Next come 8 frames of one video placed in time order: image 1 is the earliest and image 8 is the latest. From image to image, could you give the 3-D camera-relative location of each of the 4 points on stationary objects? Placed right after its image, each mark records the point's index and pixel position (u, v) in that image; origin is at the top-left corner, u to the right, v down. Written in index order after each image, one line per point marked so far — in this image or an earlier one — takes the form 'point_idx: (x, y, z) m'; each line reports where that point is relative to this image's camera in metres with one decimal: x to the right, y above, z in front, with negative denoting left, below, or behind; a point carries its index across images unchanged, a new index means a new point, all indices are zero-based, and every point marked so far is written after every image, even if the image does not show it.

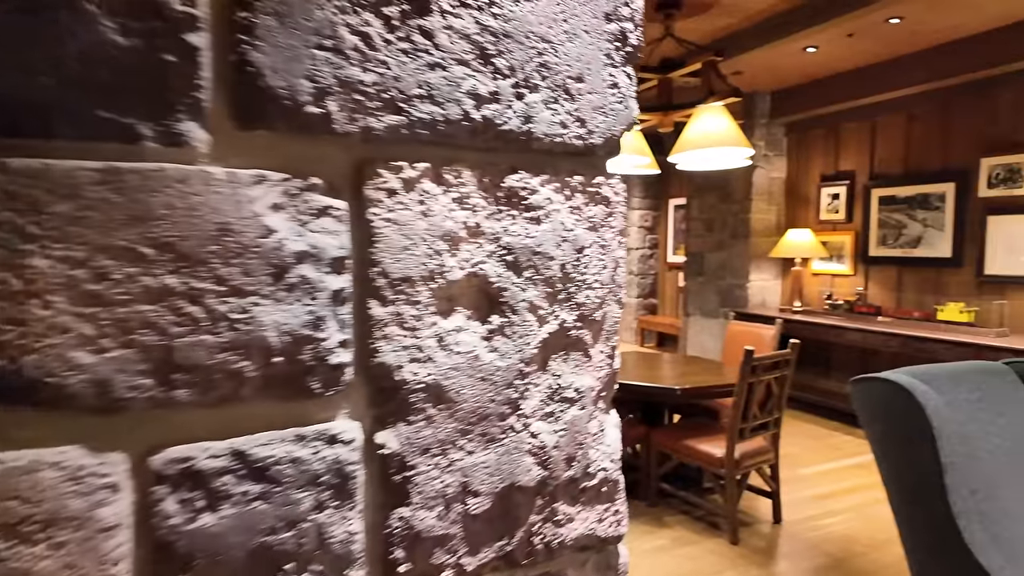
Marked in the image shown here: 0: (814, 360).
0: (+2.4, -0.6, +4.8) m
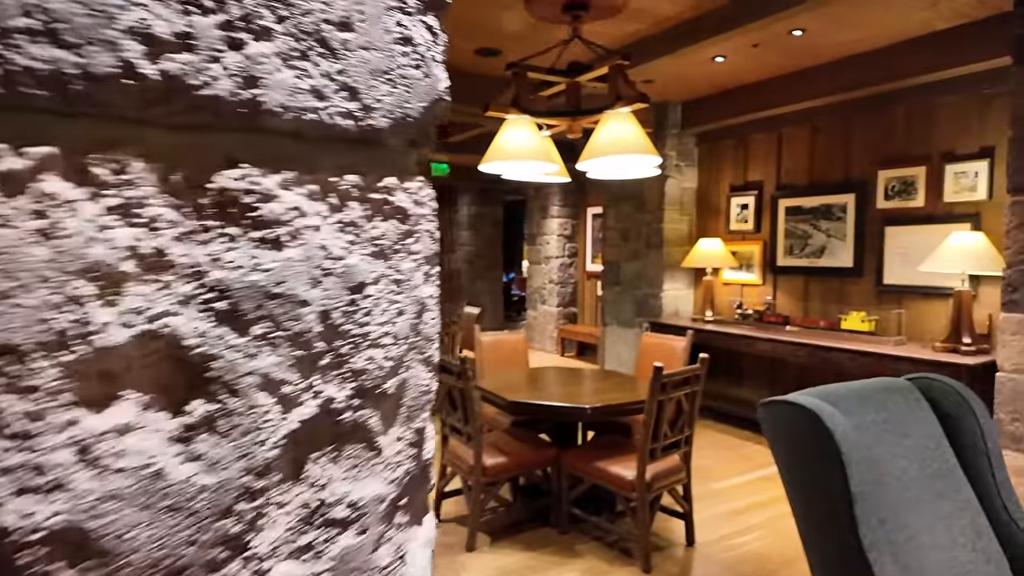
0: (+1.7, -0.6, +4.8) m
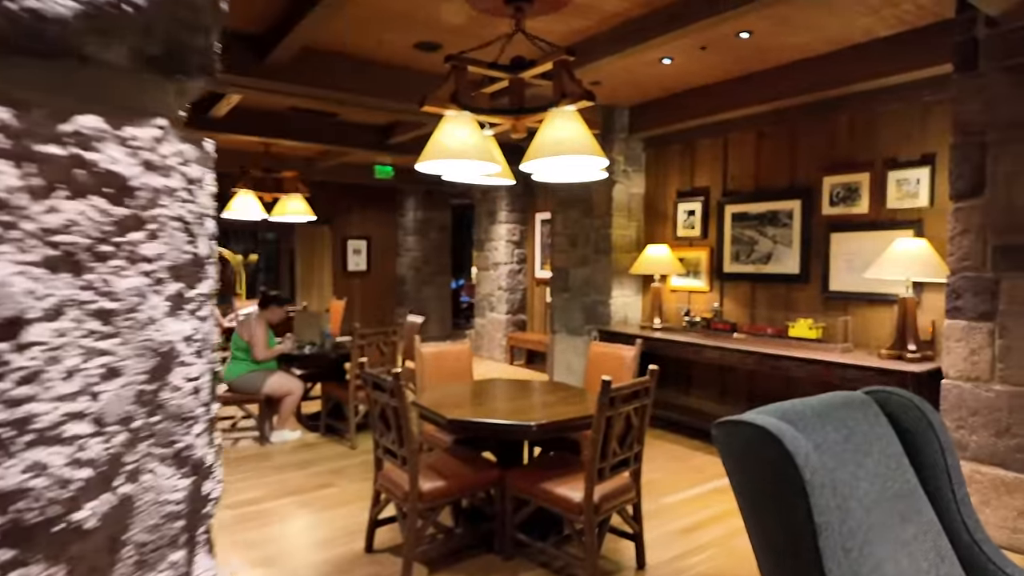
0: (+1.3, -0.7, +4.7) m
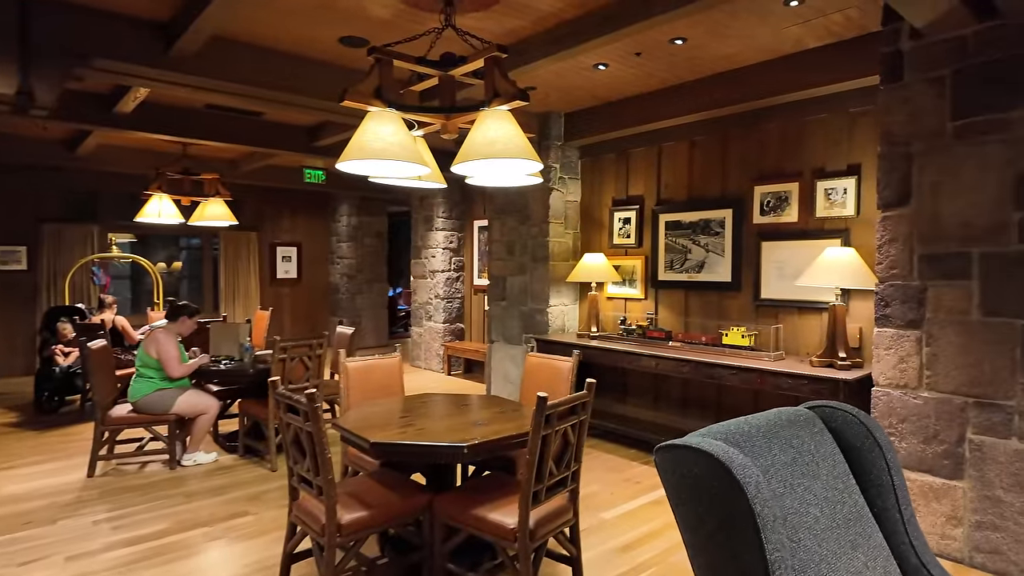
0: (+0.8, -0.8, +4.7) m
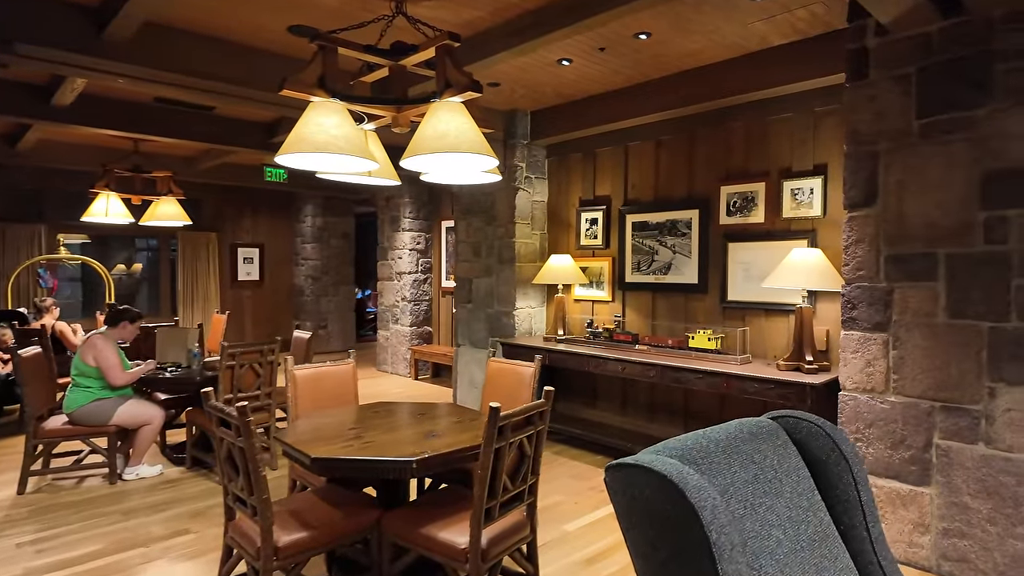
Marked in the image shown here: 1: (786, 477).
0: (+0.5, -0.8, +4.6) m
1: (+0.6, -0.4, +1.4) m
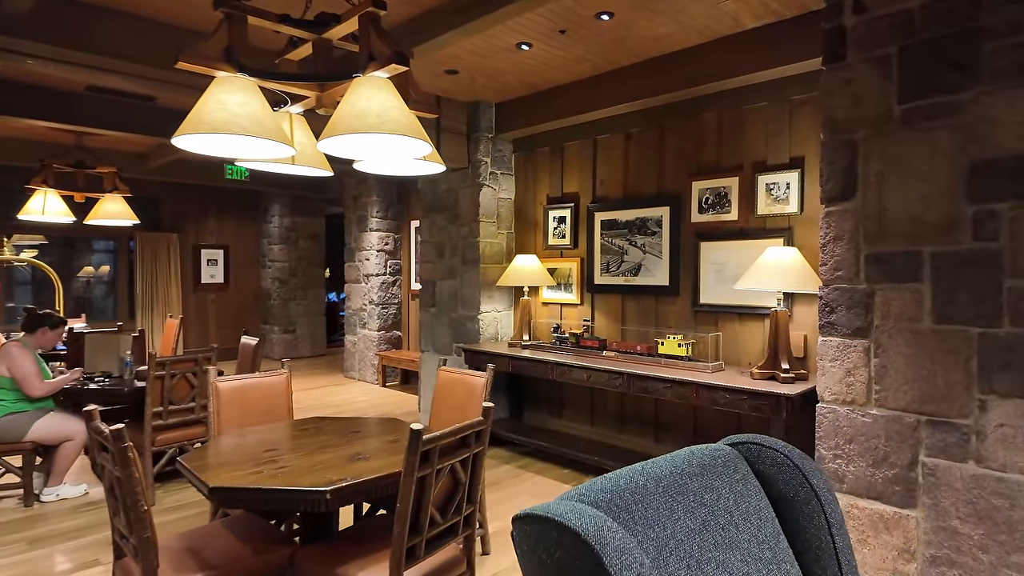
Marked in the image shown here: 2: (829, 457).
0: (+0.3, -0.8, +4.3) m
1: (+0.4, -0.4, +1.1) m
2: (+1.3, -0.7, +2.5) m
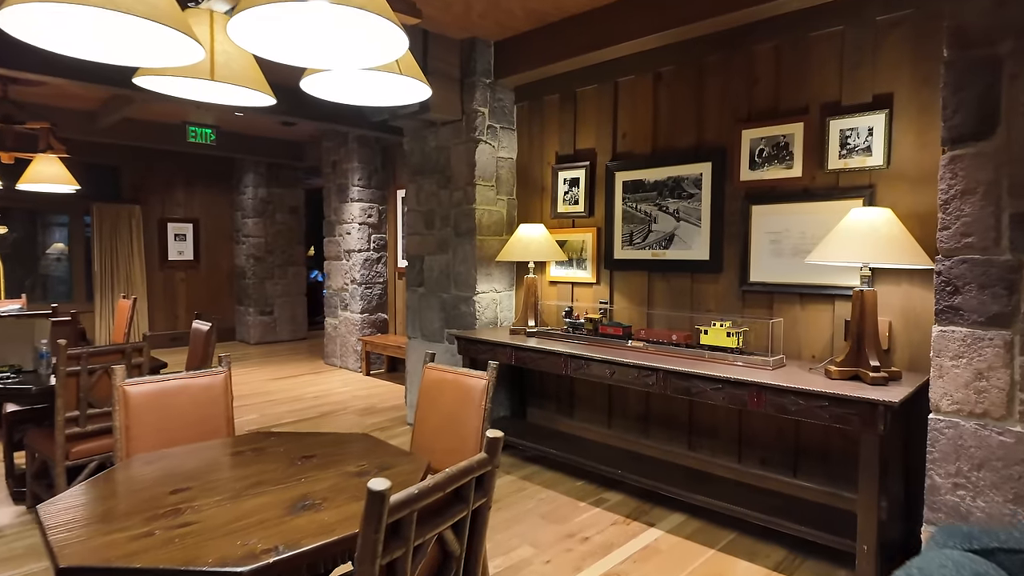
0: (+0.3, -0.6, +3.6) m
1: (+0.5, -0.4, +0.5) m
2: (+1.4, -0.6, +1.9) m
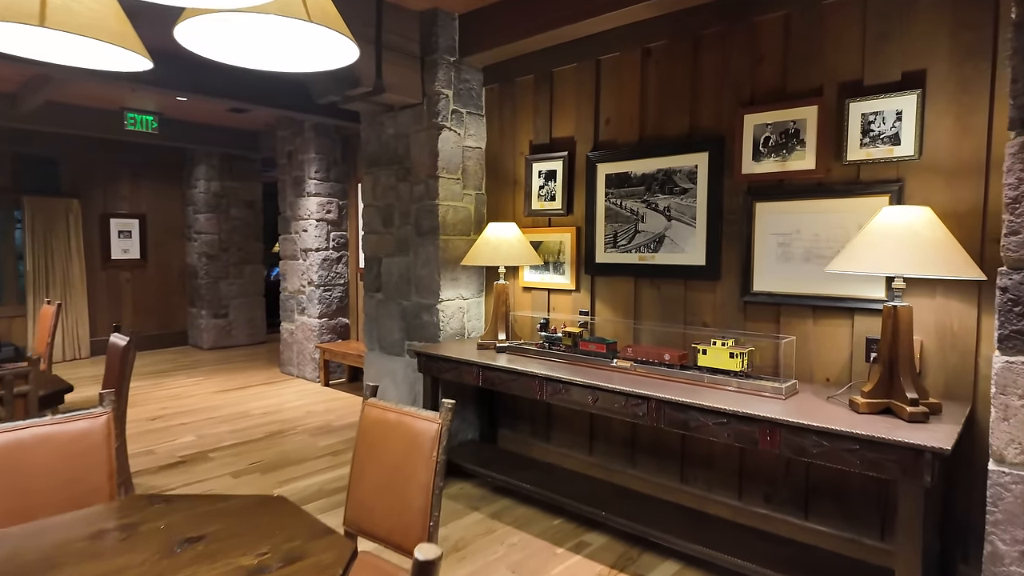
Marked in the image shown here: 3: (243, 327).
0: (+0.1, -0.7, +3.2) m
1: (+0.4, -0.5, +0.1) m
2: (+1.3, -0.7, +1.5) m
3: (-3.3, -0.5, +7.5) m
